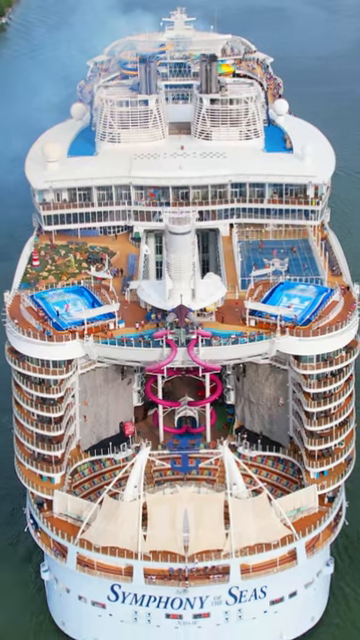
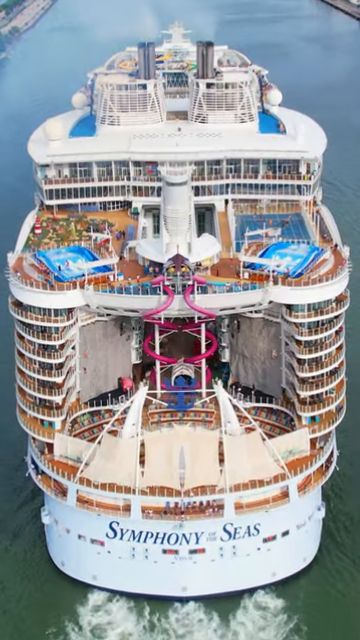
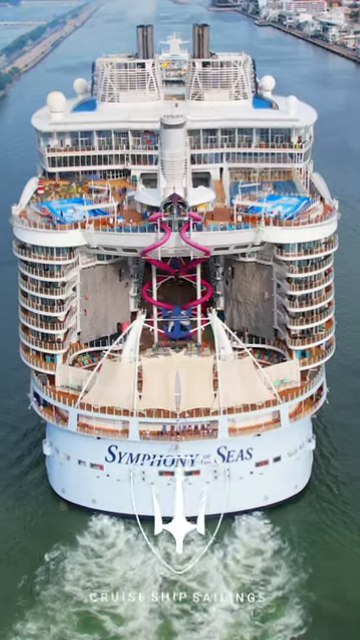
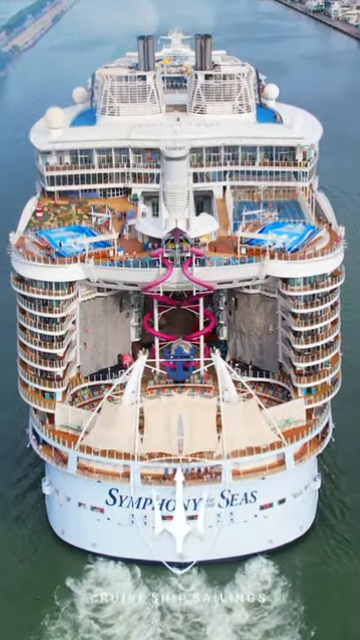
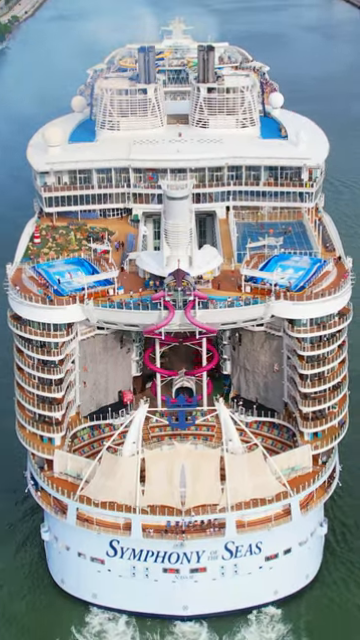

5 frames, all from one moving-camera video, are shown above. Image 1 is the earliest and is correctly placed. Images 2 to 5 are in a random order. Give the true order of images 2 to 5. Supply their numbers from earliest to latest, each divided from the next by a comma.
5, 2, 4, 3
